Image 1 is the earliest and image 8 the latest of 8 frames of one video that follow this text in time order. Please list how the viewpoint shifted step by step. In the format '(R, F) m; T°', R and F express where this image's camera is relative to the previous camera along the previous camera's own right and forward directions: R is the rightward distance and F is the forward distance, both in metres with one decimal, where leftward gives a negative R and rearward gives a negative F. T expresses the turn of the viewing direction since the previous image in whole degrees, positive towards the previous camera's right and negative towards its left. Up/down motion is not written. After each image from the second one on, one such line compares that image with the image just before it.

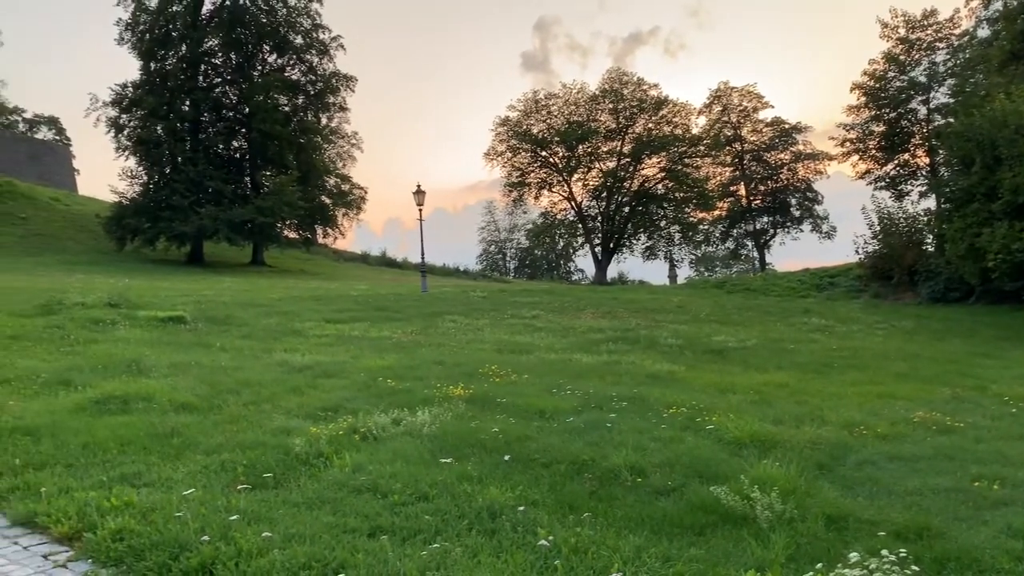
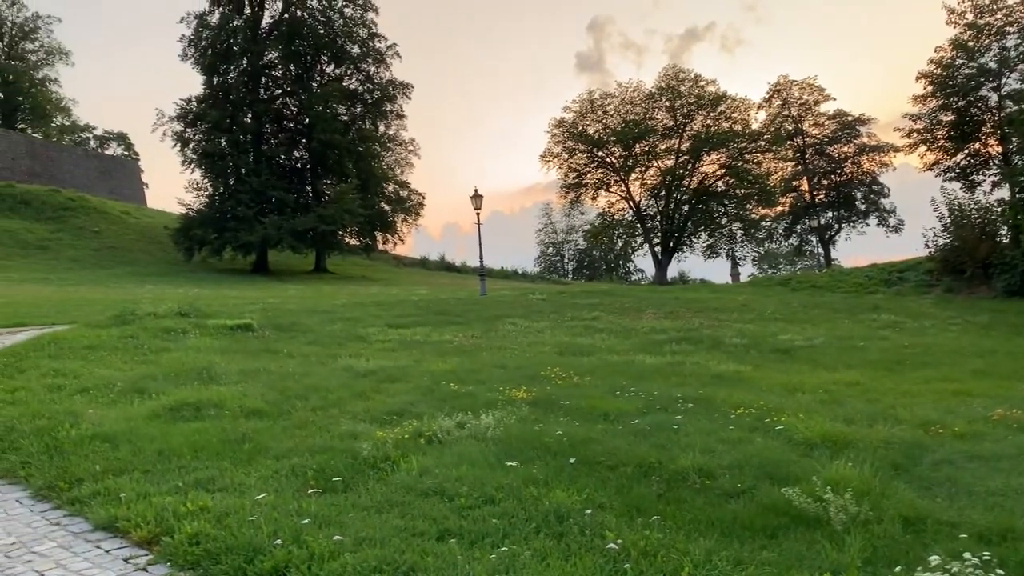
(-0.2, 0.0) m; -3°
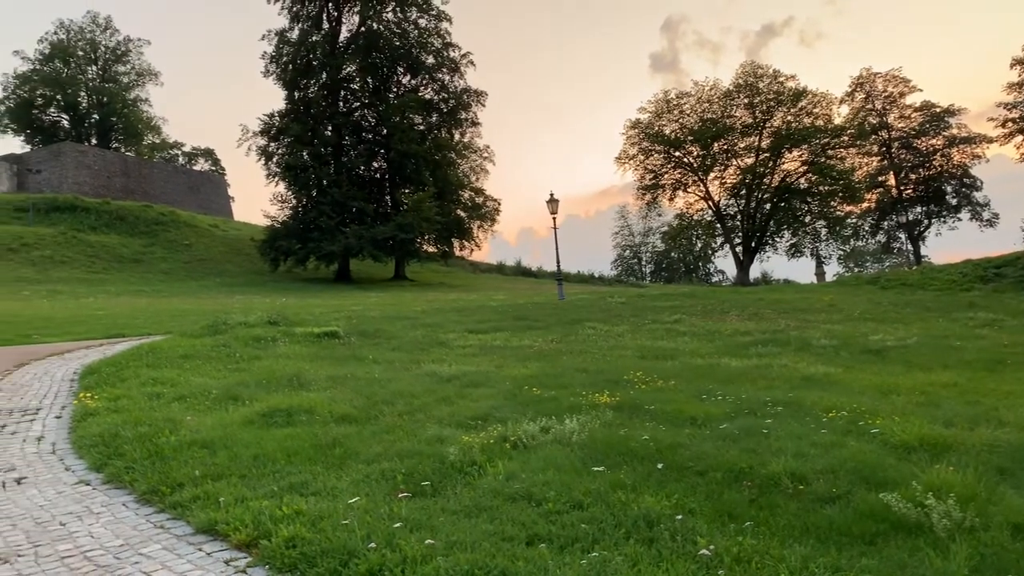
(-0.4, 0.0) m; -4°
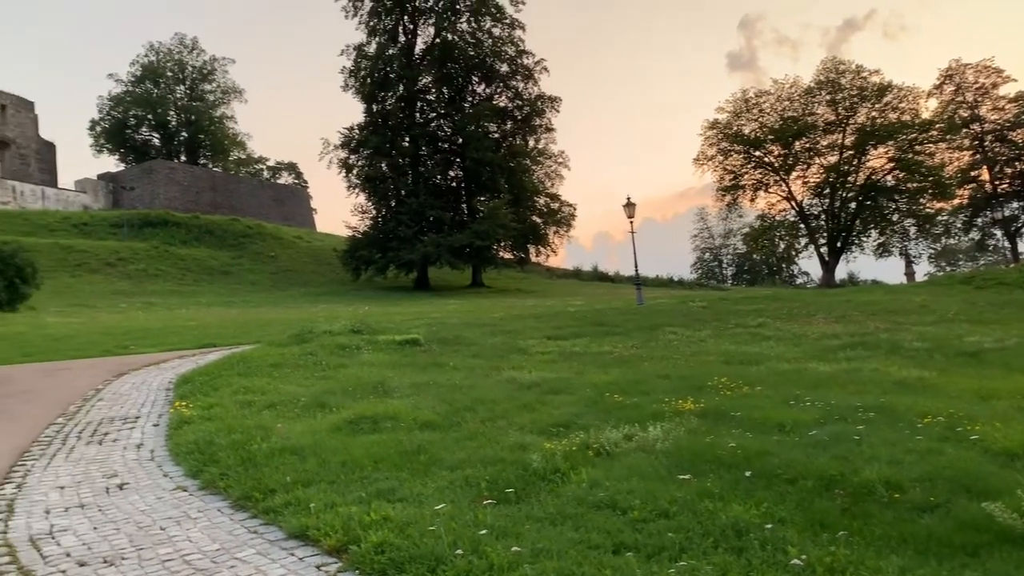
(-0.3, 0.0) m; -4°
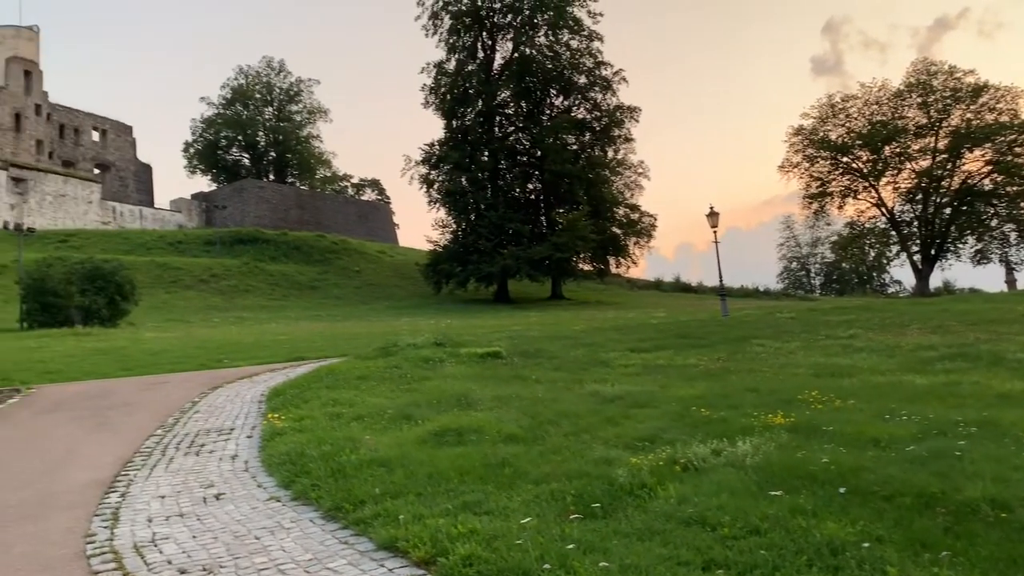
(-0.3, 0.0) m; -4°
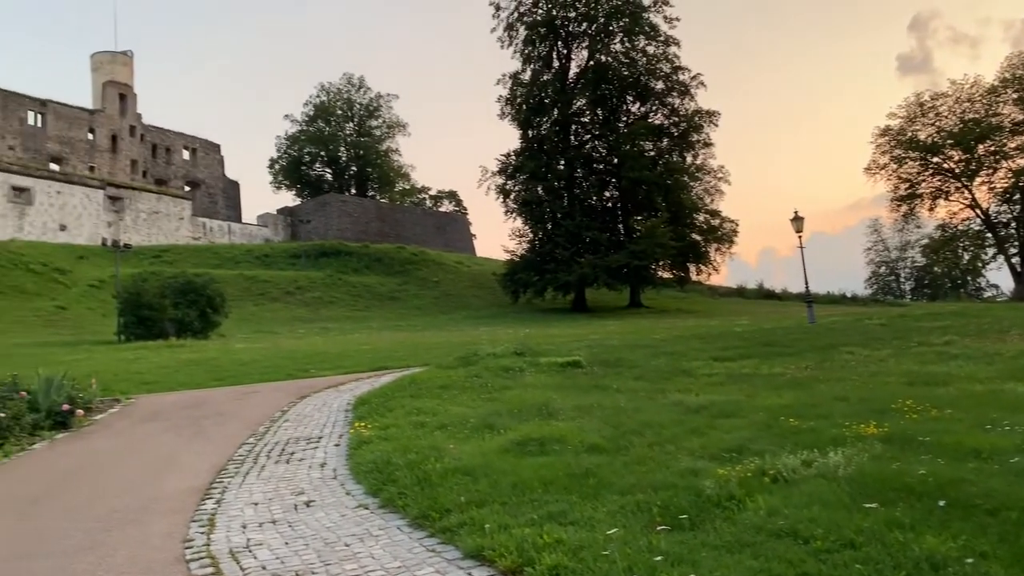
(-0.3, 0.0) m; -4°
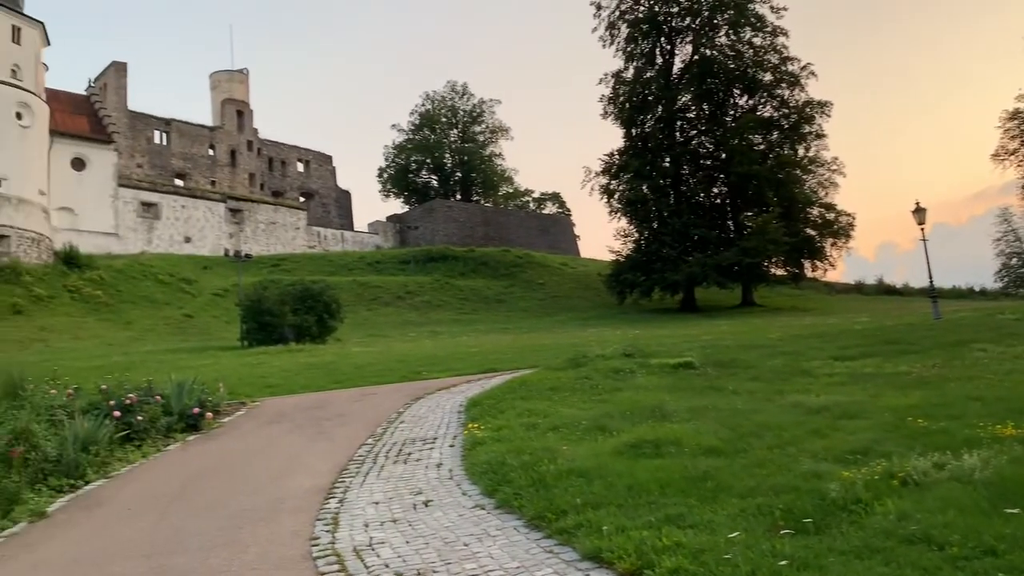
(-0.5, -0.1) m; -6°
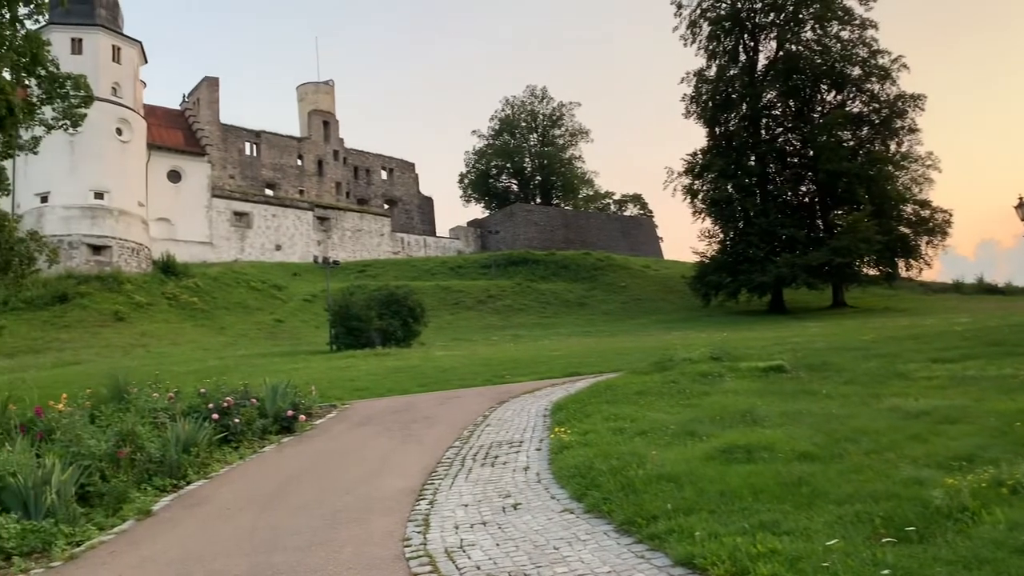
(-0.4, -0.1) m; -4°
